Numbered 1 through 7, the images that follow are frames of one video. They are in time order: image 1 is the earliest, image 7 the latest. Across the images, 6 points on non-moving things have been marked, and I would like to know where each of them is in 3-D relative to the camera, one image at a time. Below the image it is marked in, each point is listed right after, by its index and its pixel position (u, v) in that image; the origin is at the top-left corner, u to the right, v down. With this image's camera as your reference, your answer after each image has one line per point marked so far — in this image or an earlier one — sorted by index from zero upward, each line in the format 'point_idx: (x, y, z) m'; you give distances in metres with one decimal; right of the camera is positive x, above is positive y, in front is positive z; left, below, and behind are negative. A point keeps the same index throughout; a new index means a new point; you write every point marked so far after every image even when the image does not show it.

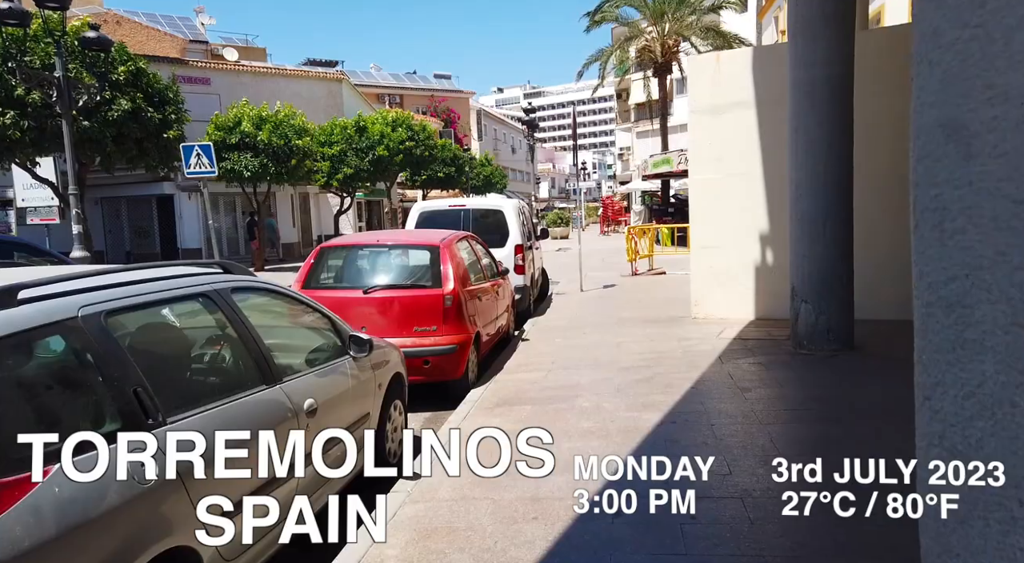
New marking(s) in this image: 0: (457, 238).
0: (-0.6, +0.4, +7.1) m
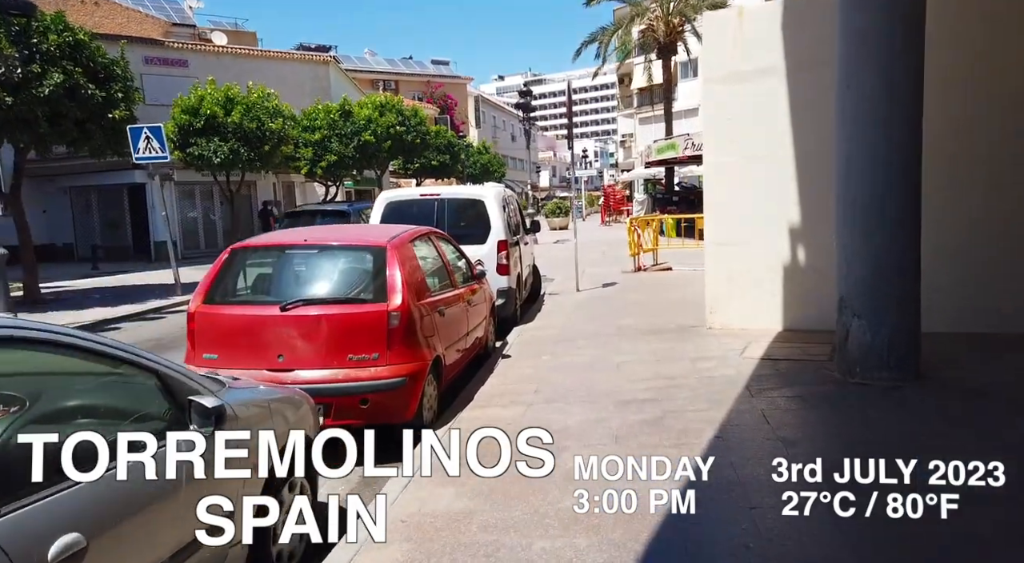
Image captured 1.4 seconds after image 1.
0: (-0.8, +0.4, +5.6) m
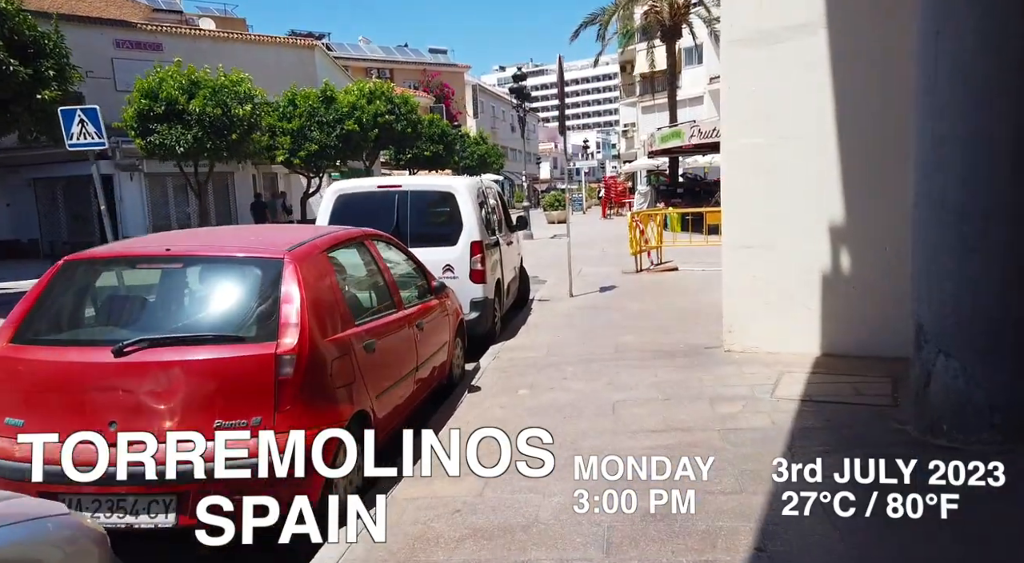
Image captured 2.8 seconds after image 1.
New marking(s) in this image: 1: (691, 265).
0: (-1.0, +0.2, +4.1) m
1: (+3.8, +0.2, +14.8) m
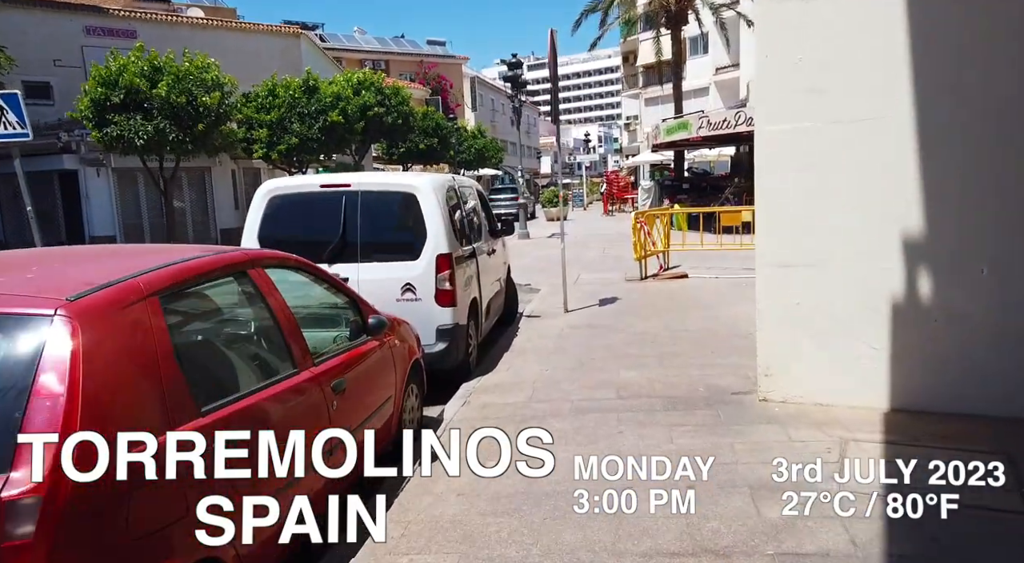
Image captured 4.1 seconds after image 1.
0: (-1.2, 0.0, +2.7) m
1: (+3.6, +0.1, +13.4) m
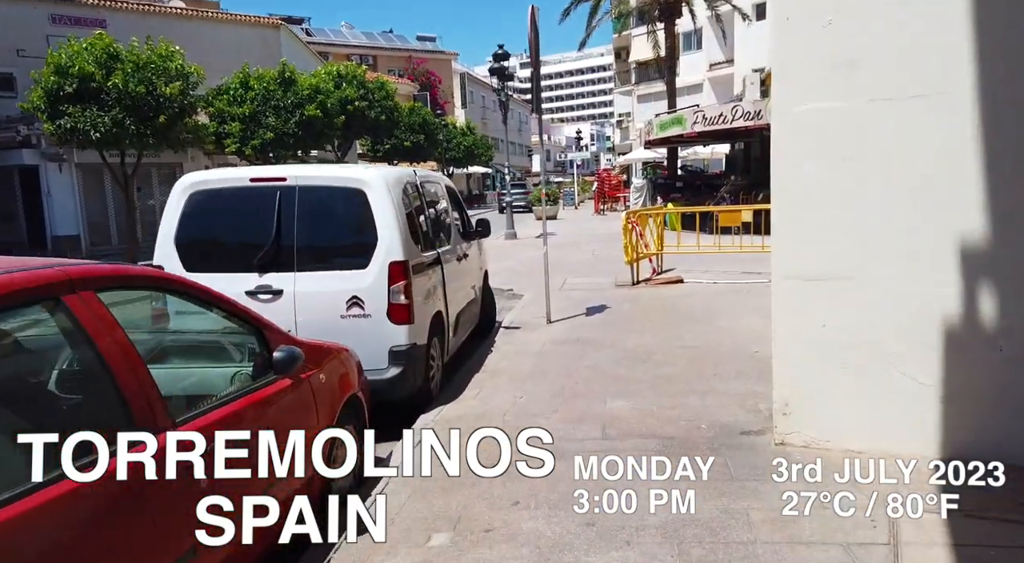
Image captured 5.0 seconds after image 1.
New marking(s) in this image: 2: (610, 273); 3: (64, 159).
0: (-1.8, 0.0, +1.8) m
1: (+3.1, +0.1, +12.5) m
2: (+1.9, +0.3, +14.2) m
3: (-12.0, +3.3, +19.1) m
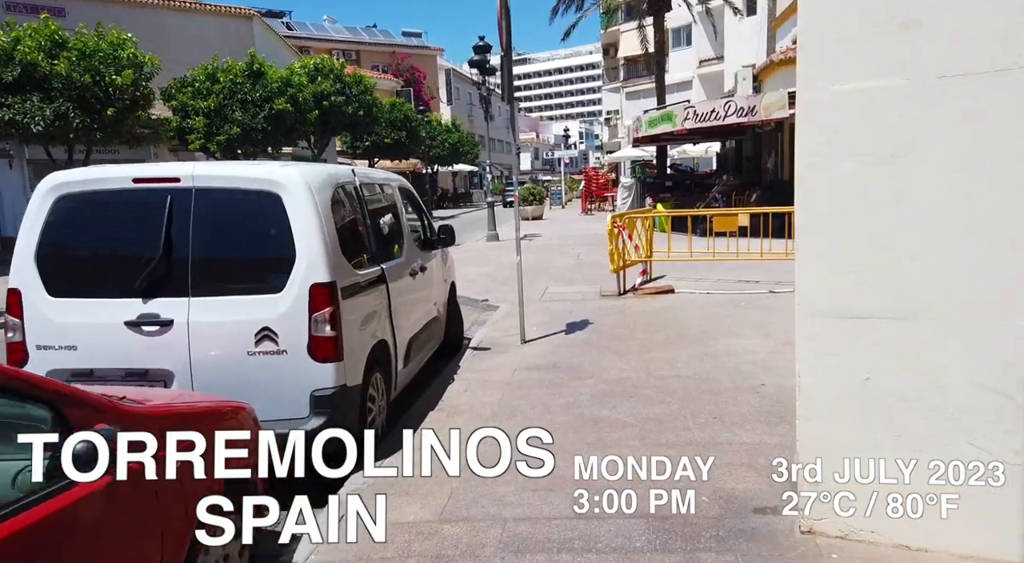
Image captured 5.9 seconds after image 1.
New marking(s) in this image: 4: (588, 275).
0: (-2.4, 0.0, +0.9) m
1: (+2.4, 0.0, +11.6) m
2: (+1.2, +0.2, +13.3) m
3: (-12.7, +3.2, +18.1) m
4: (+1.4, +0.2, +14.6) m
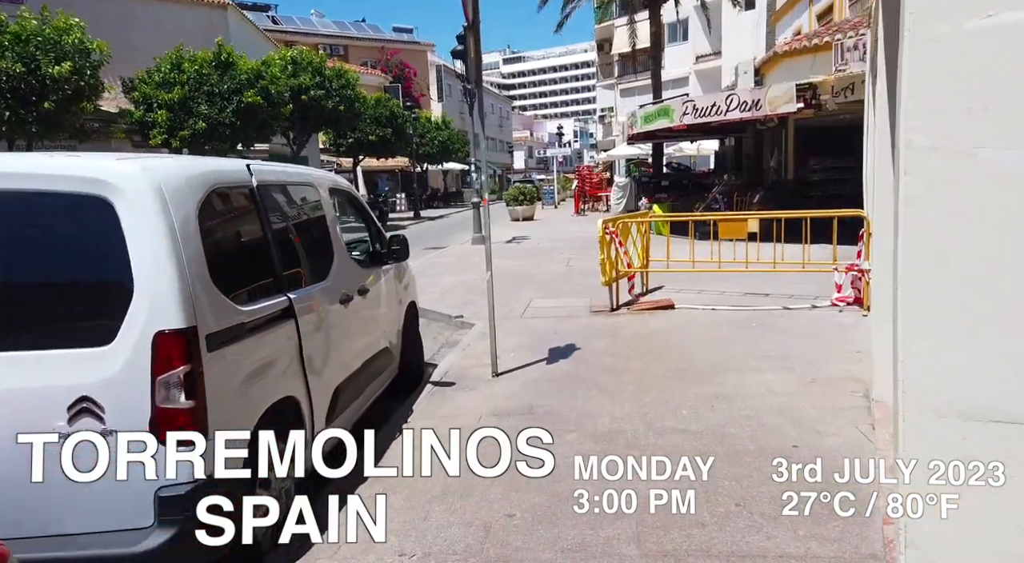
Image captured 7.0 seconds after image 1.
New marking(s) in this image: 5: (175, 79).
0: (-2.9, -0.2, -0.3) m
1: (+2.0, -0.1, +10.3) m
2: (+0.8, +0.1, +12.0) m
3: (-13.1, +3.1, +16.9) m
4: (+1.0, +0.1, +13.4) m
5: (-9.1, +5.4, +19.2) m
